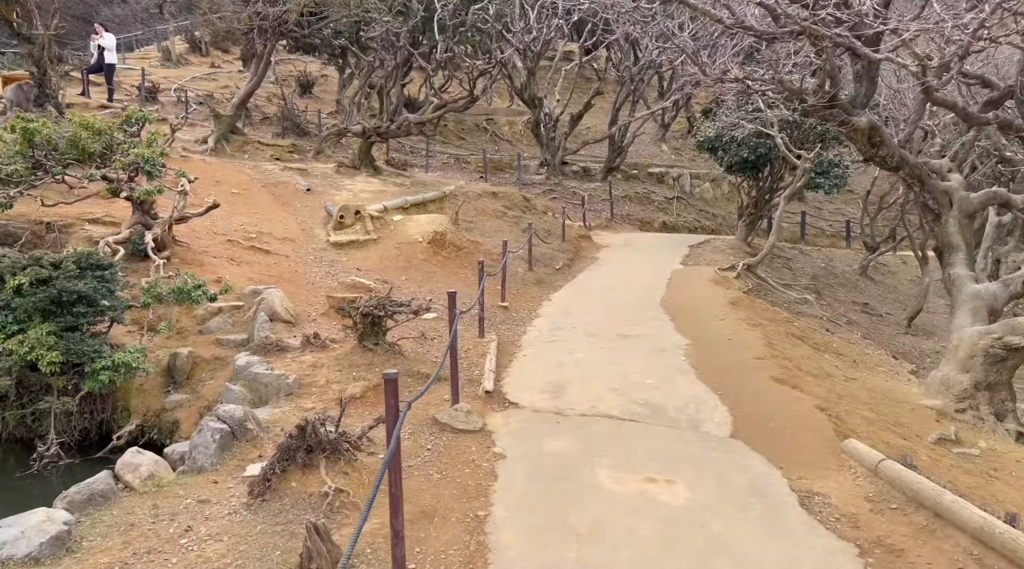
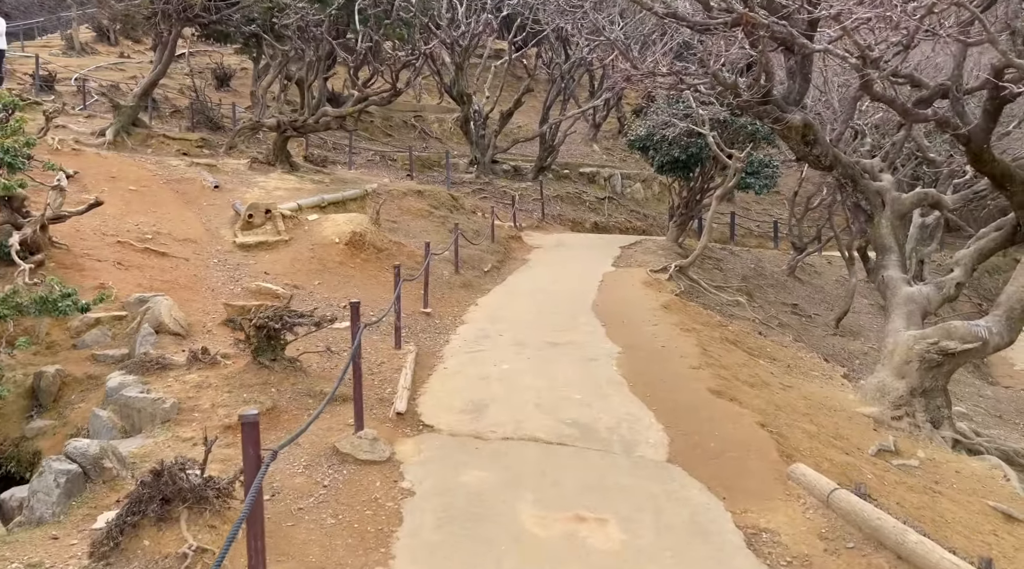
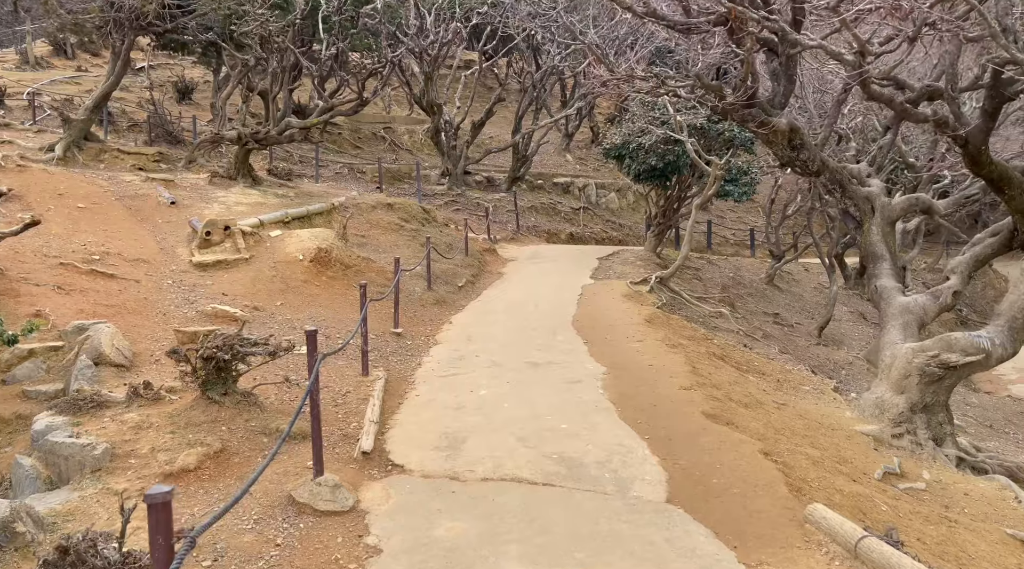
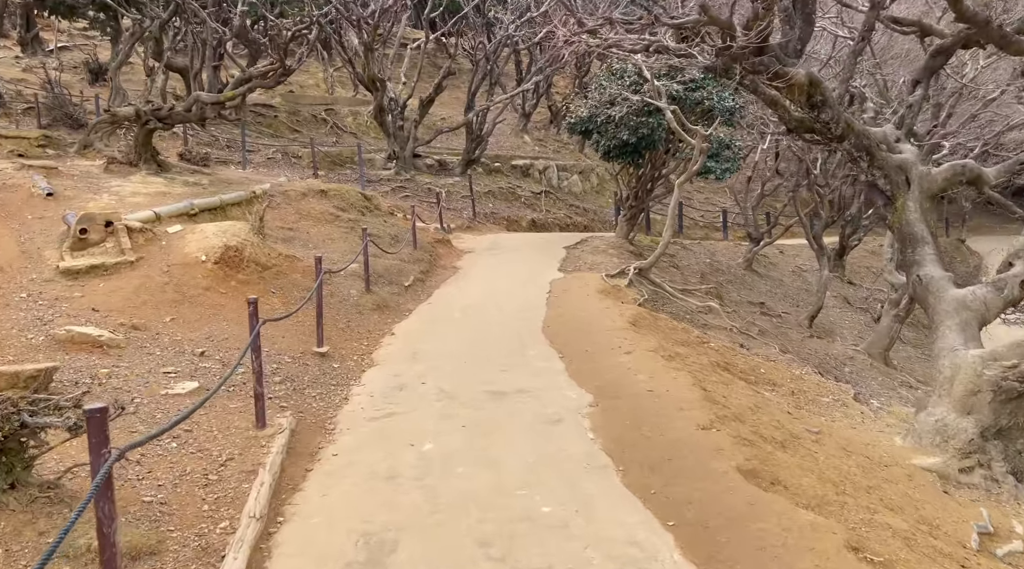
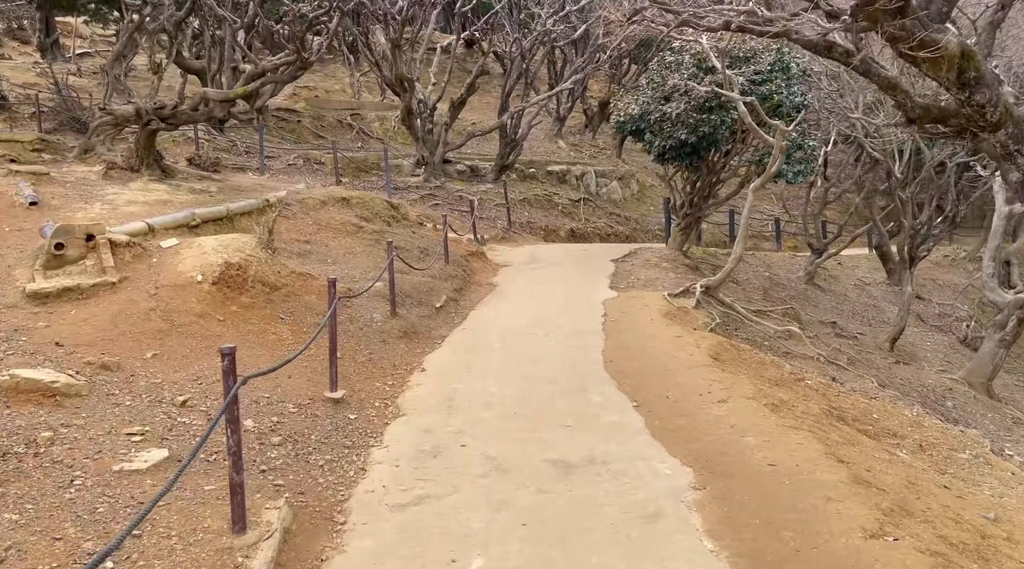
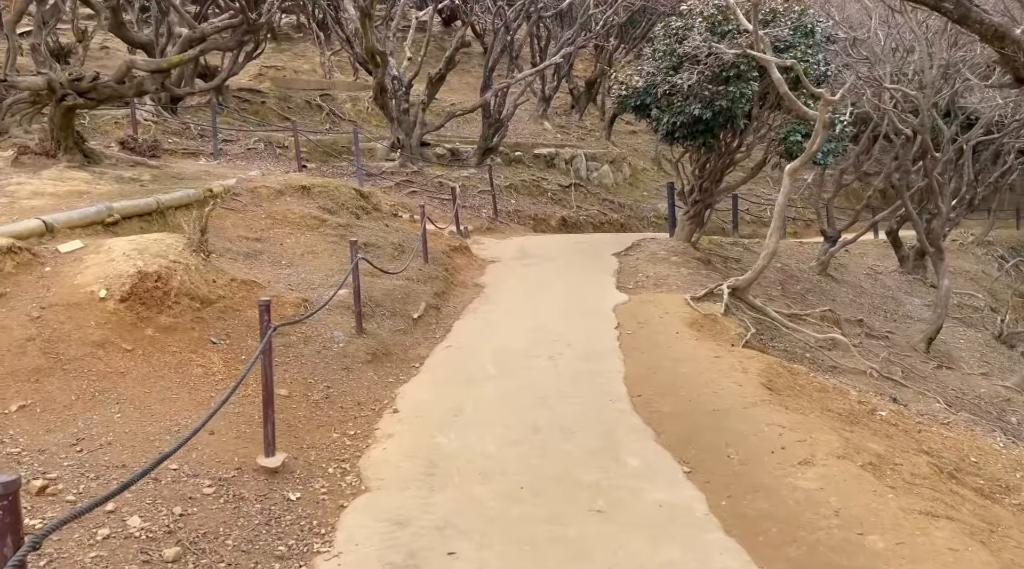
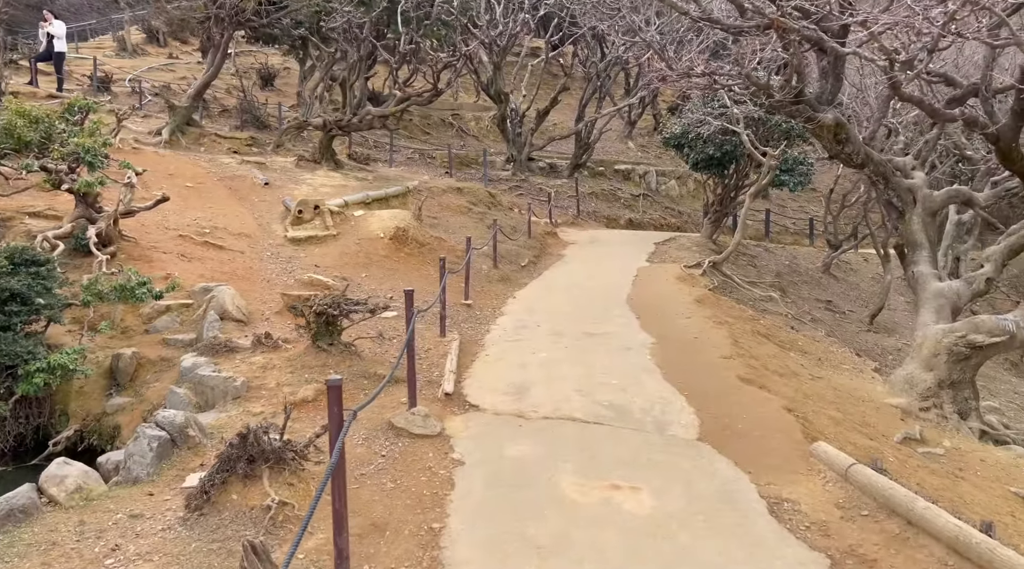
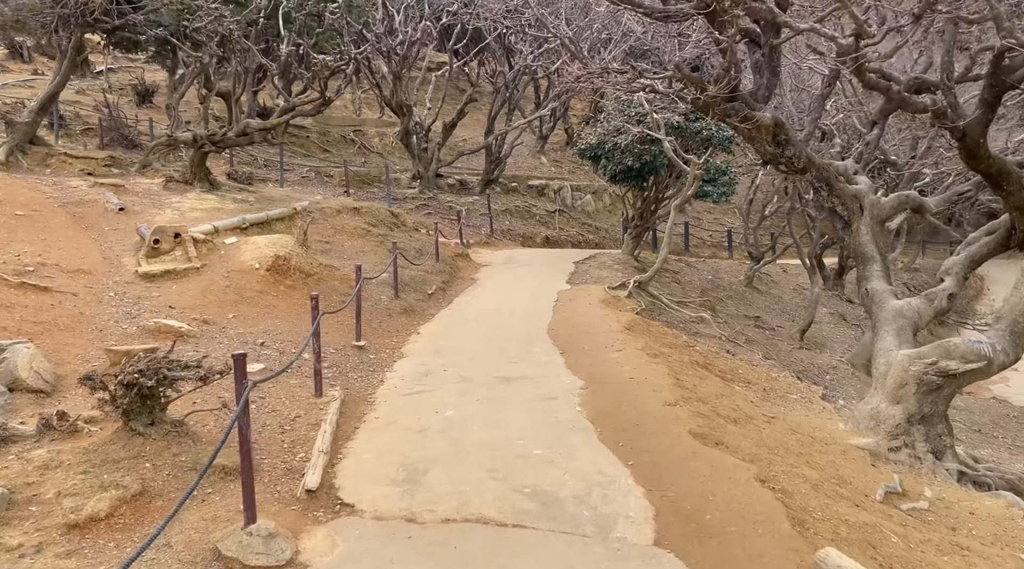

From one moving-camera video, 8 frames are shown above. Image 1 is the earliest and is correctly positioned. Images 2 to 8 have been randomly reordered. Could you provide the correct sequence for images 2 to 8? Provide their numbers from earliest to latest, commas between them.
7, 2, 3, 8, 4, 5, 6
